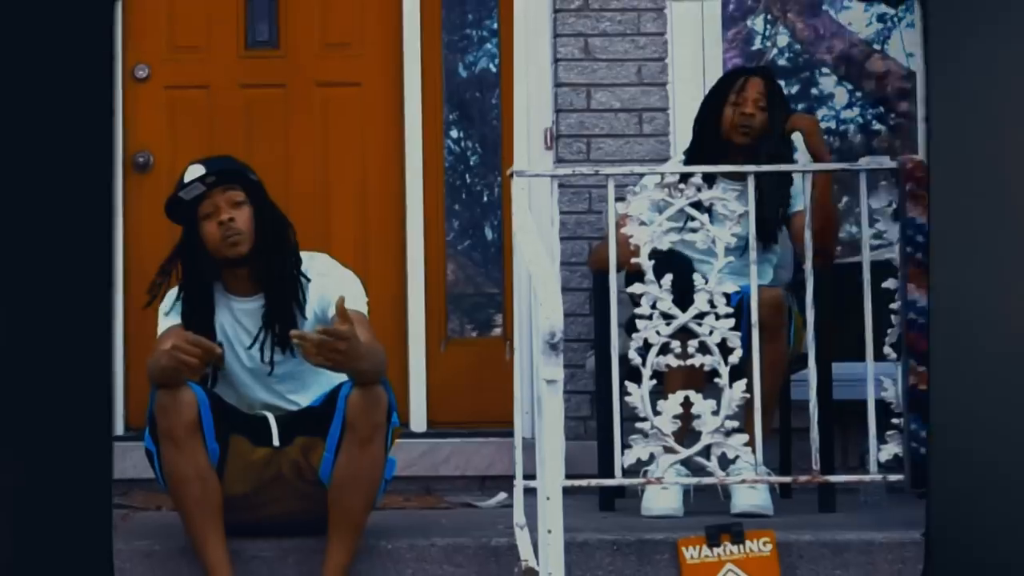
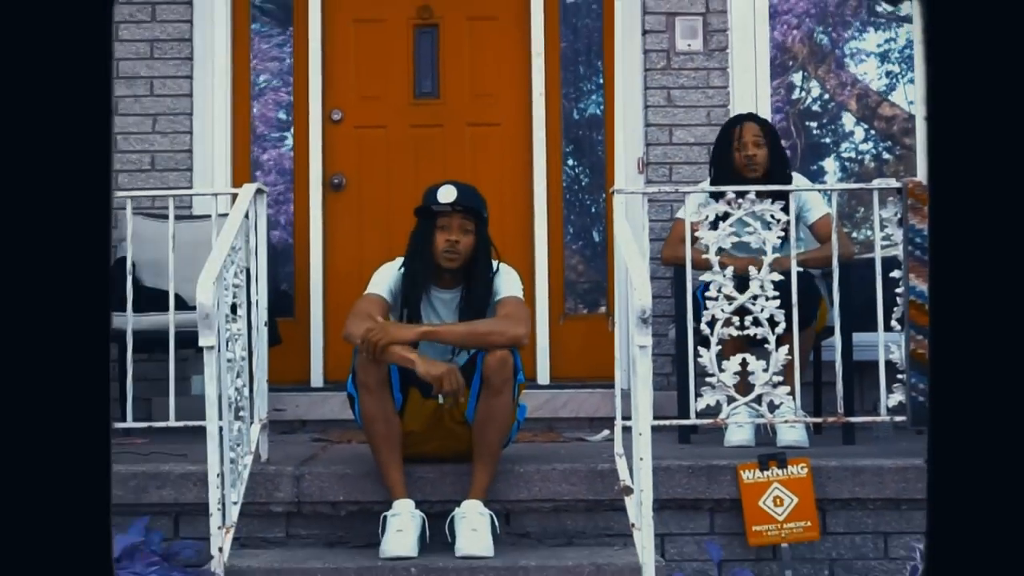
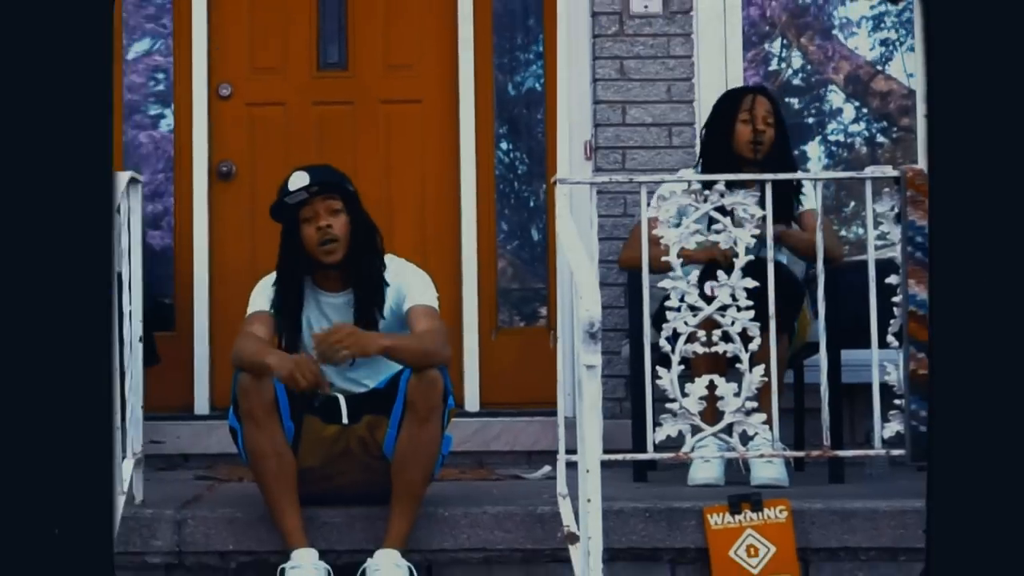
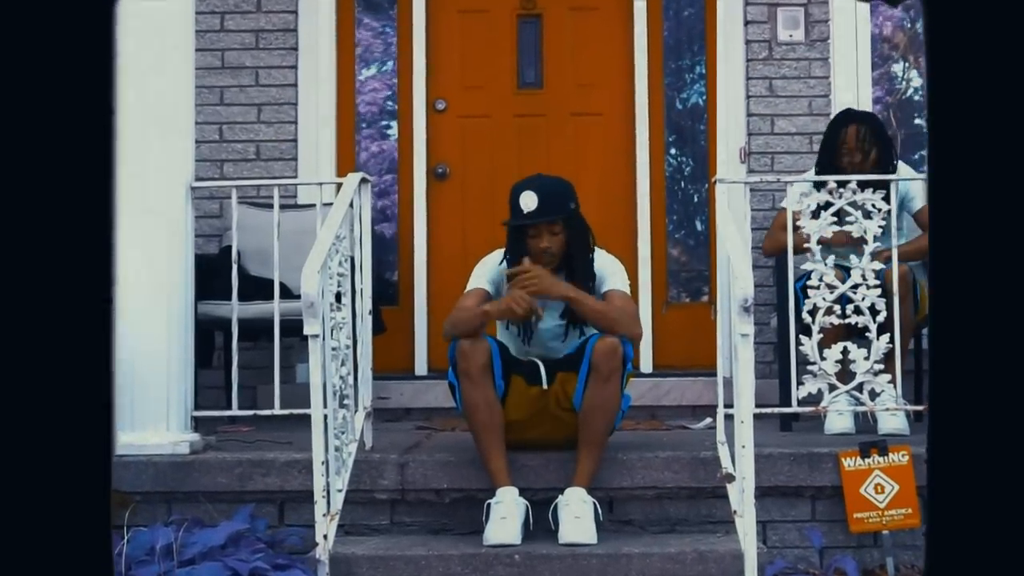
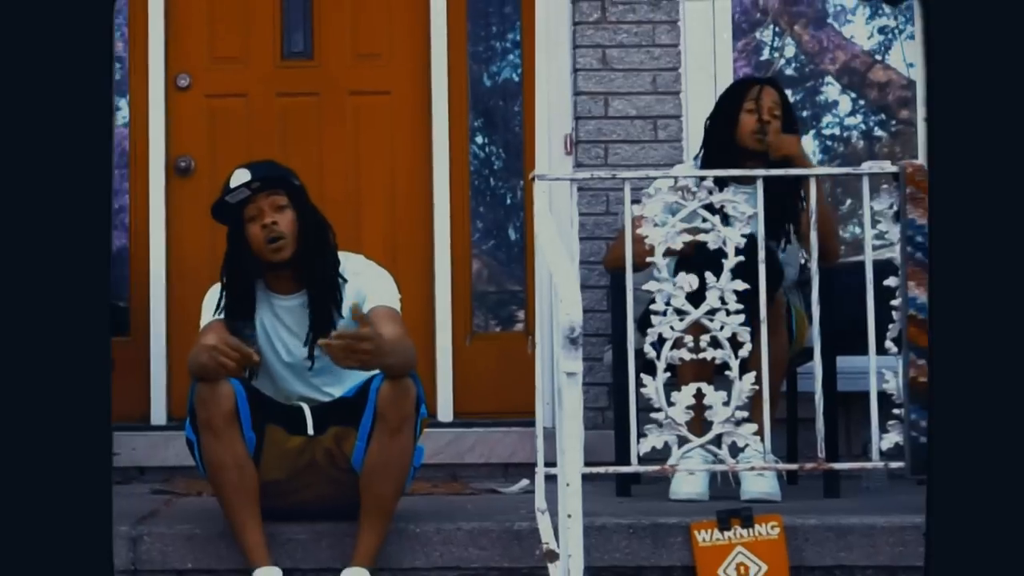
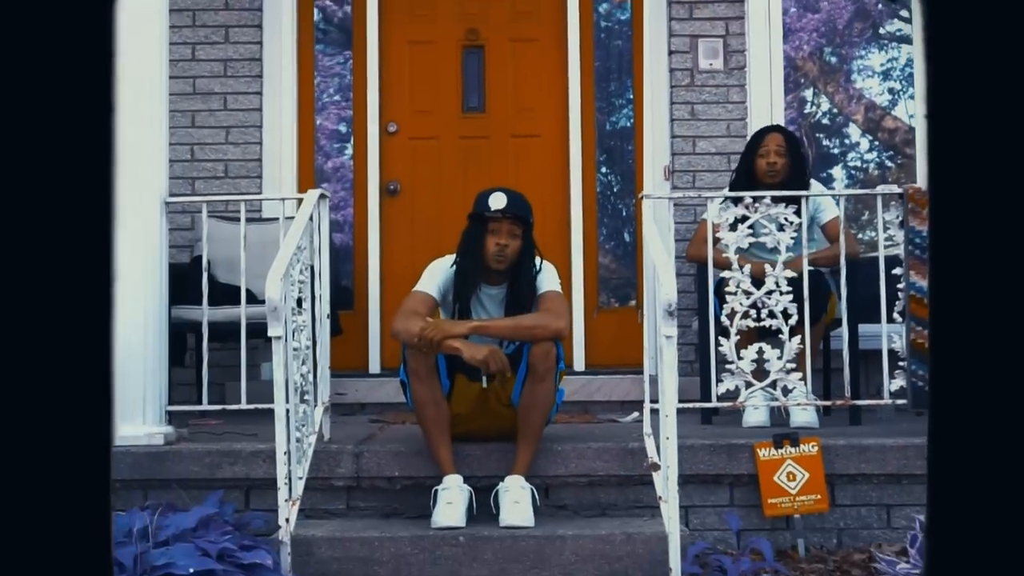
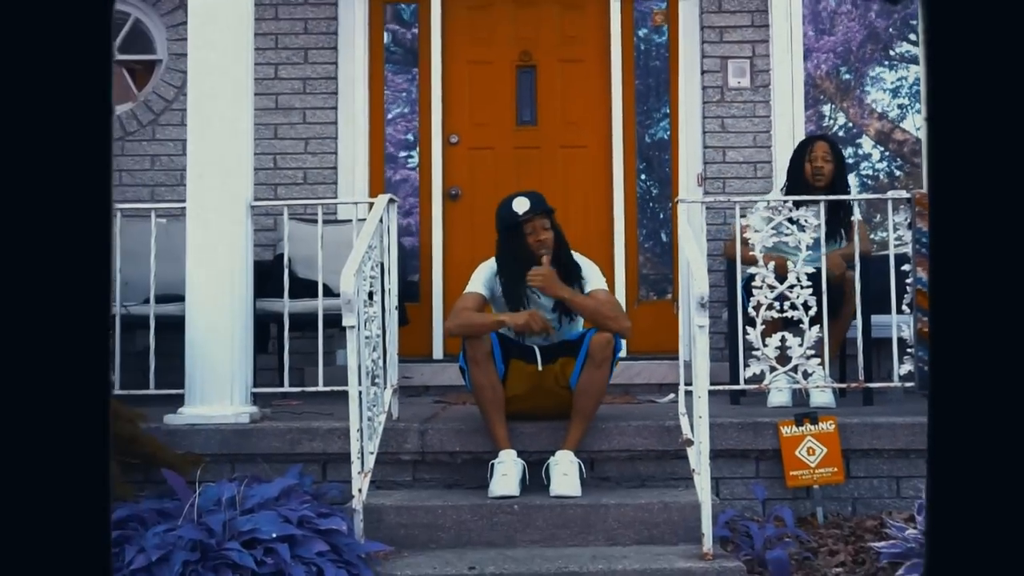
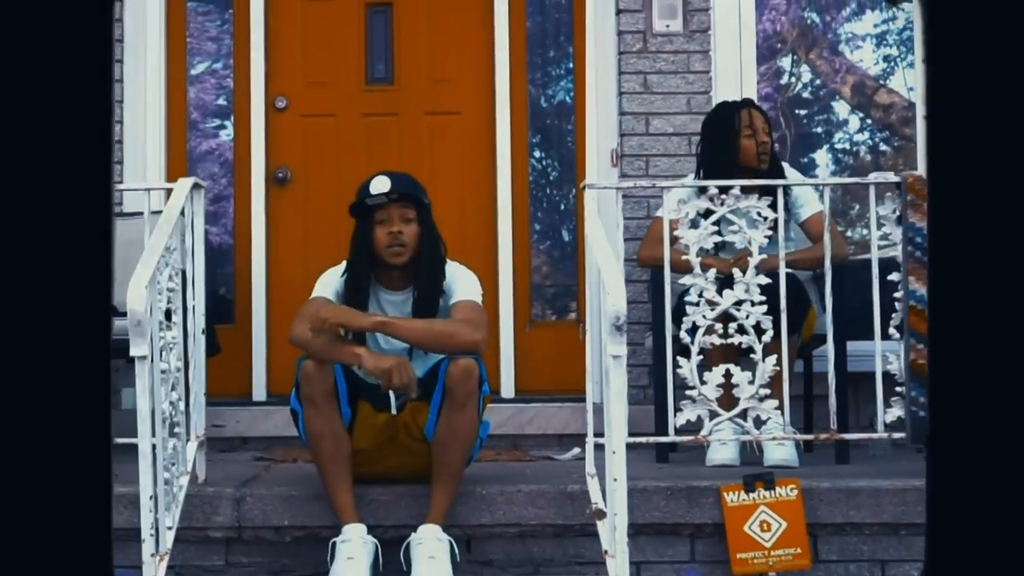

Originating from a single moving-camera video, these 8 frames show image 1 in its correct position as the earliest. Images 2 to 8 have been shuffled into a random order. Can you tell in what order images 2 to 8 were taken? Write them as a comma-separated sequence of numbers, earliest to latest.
5, 3, 8, 2, 6, 7, 4
